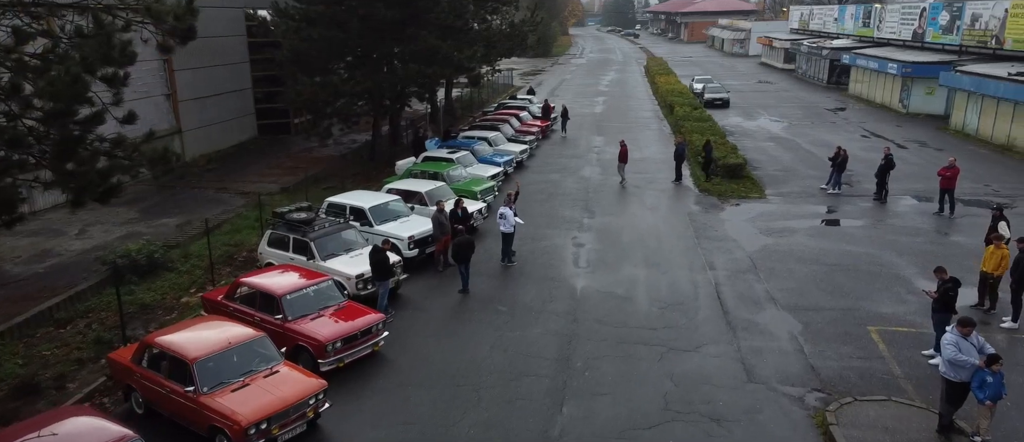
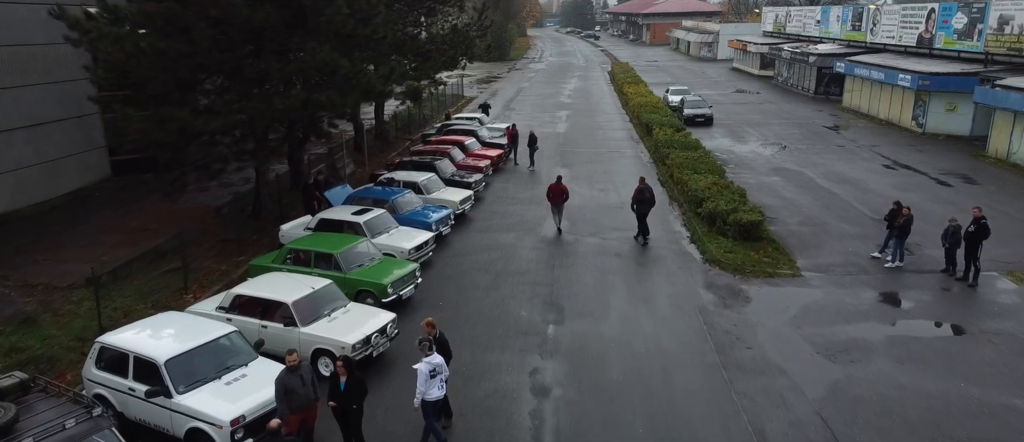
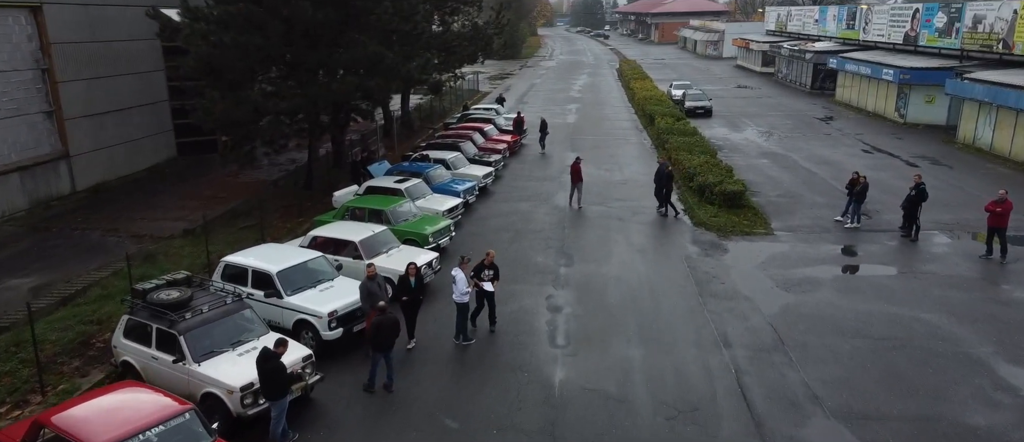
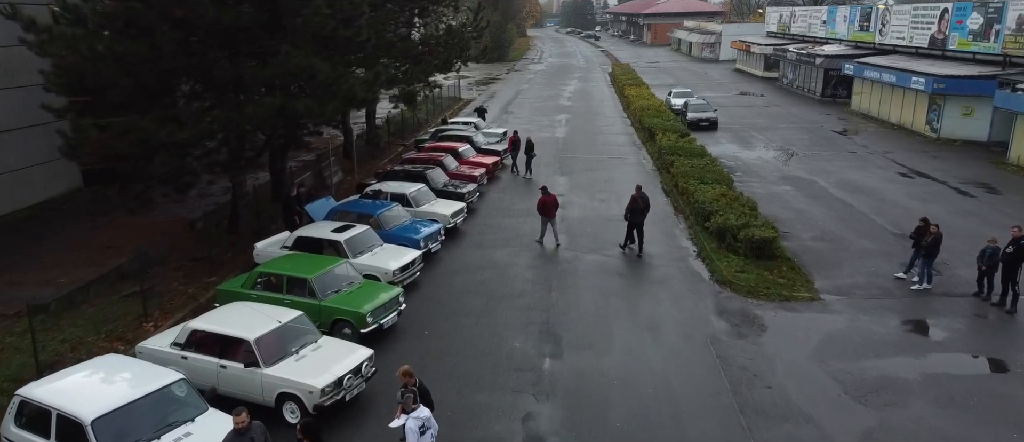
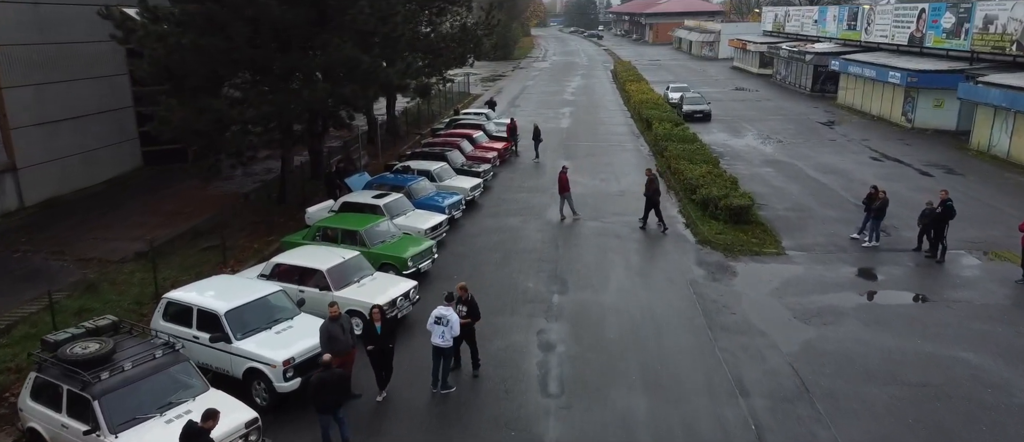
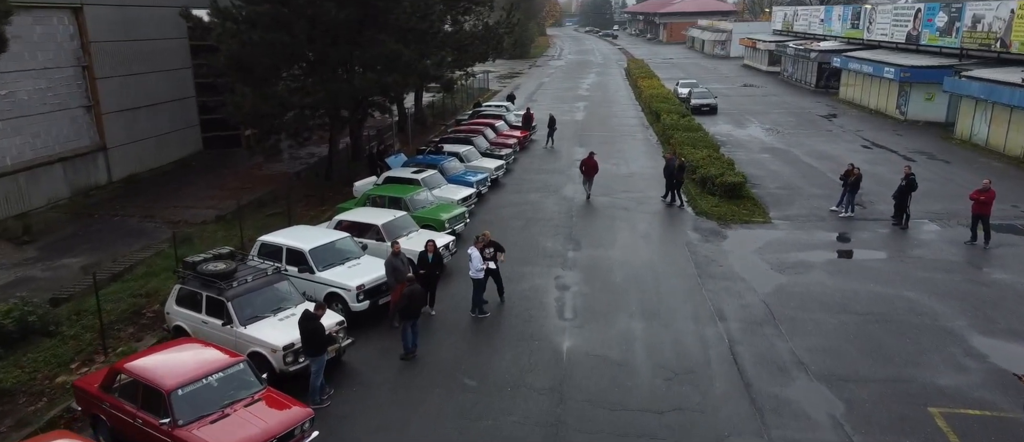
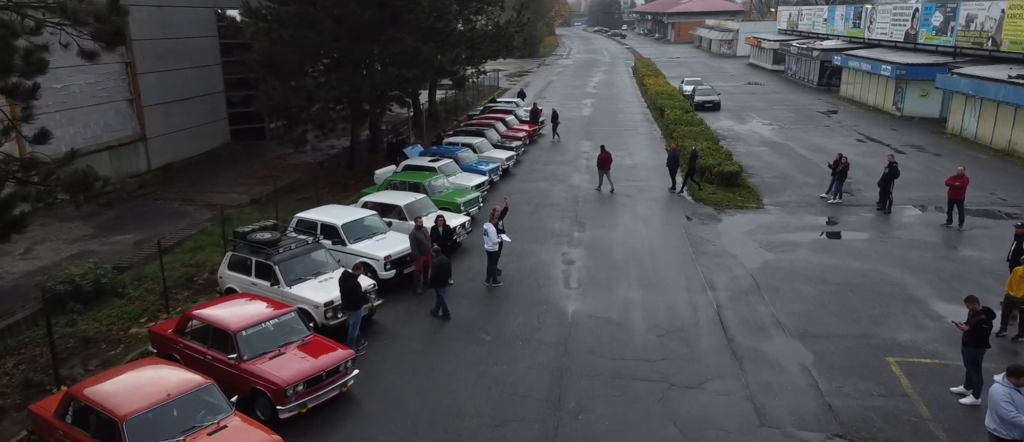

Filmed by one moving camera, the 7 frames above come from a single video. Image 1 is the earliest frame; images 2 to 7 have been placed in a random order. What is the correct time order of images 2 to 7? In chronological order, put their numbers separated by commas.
7, 6, 3, 5, 2, 4
